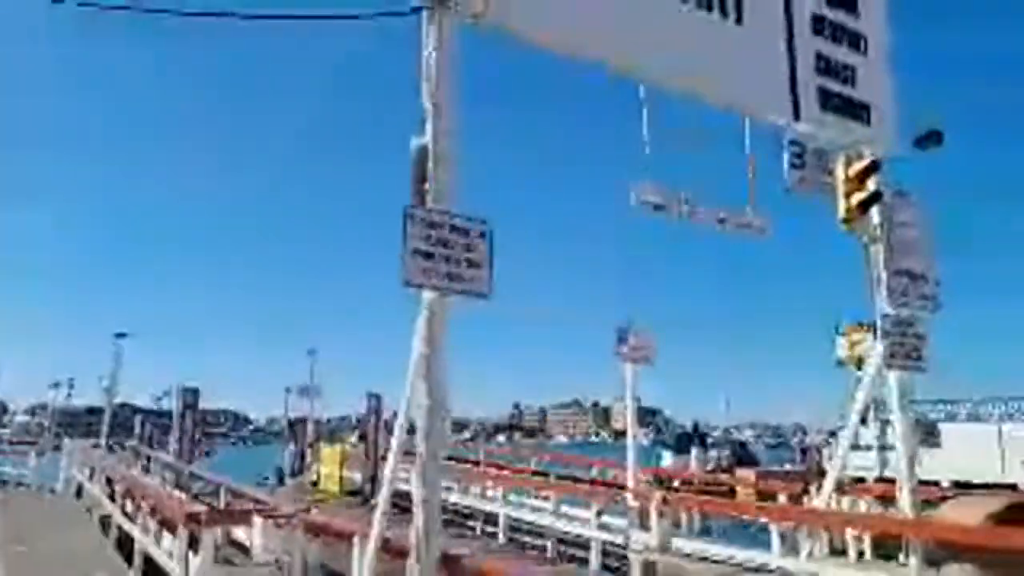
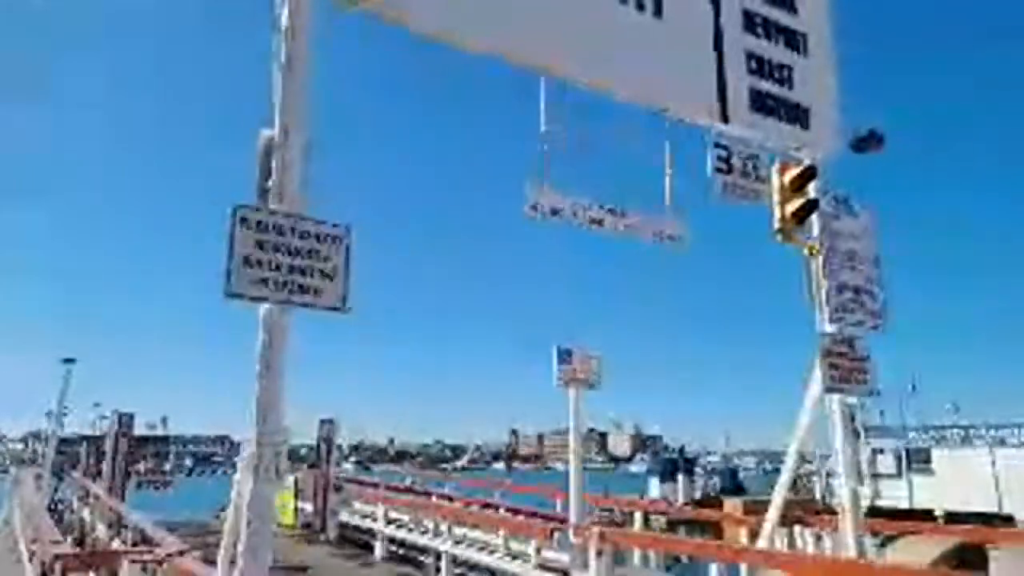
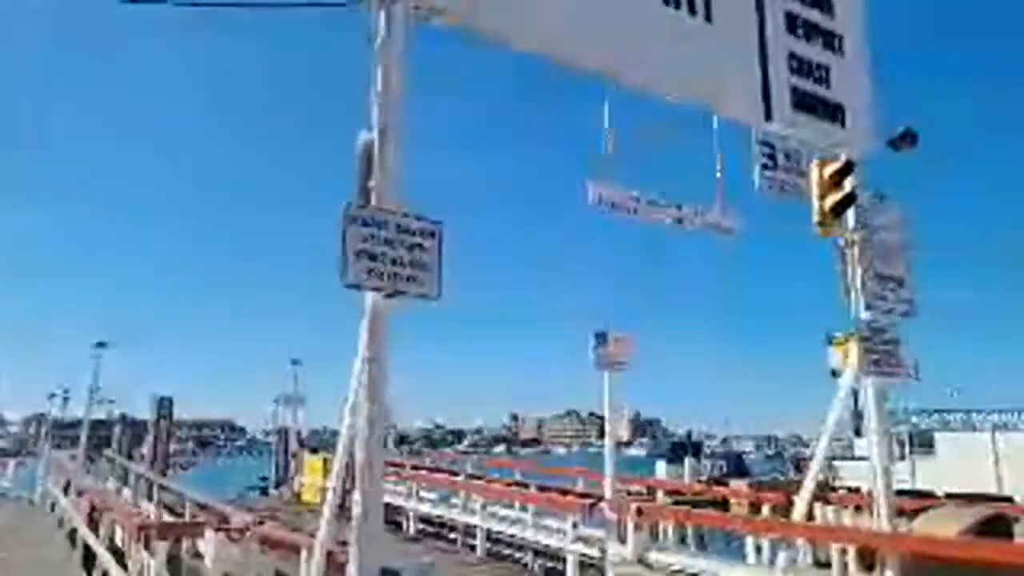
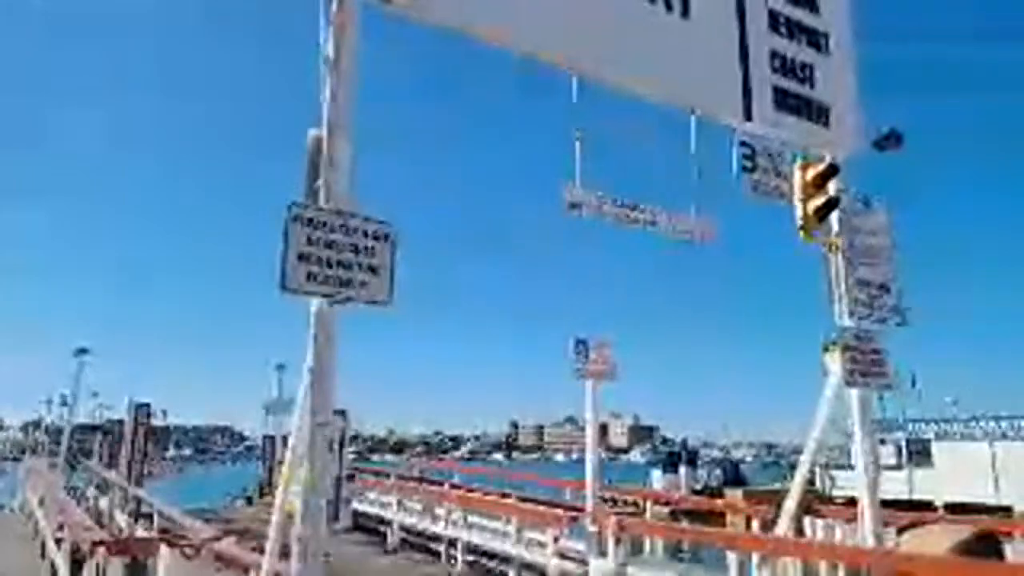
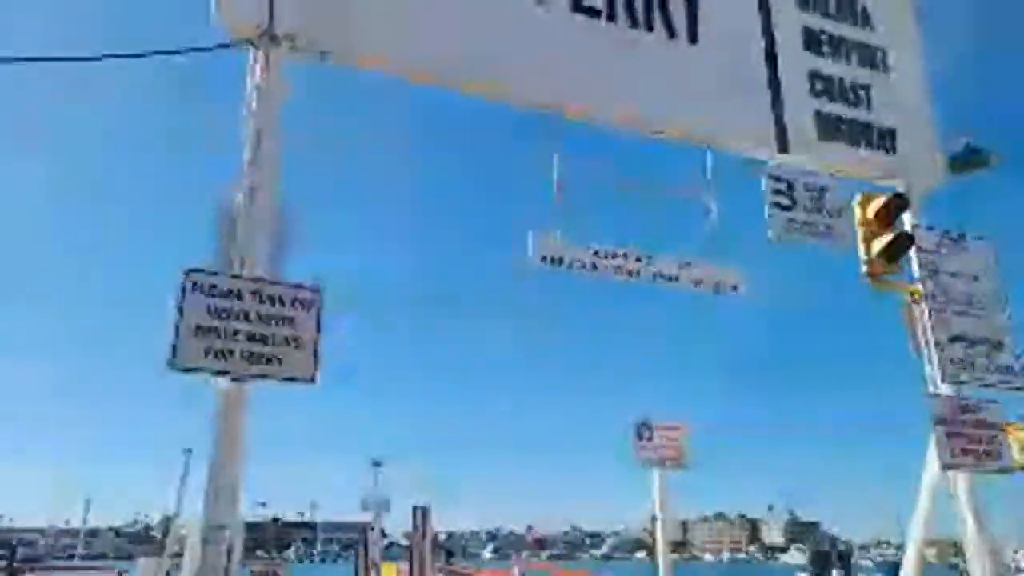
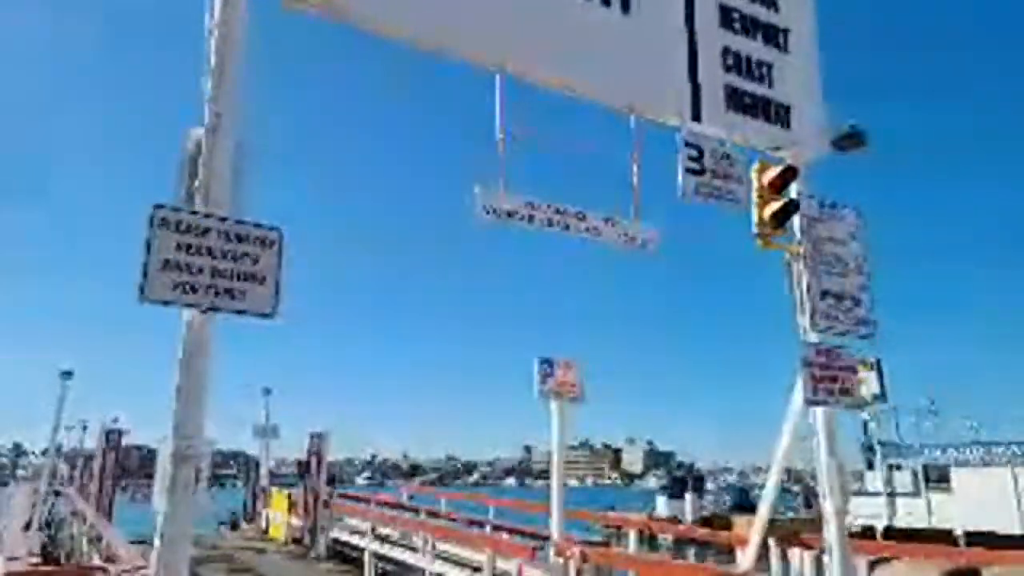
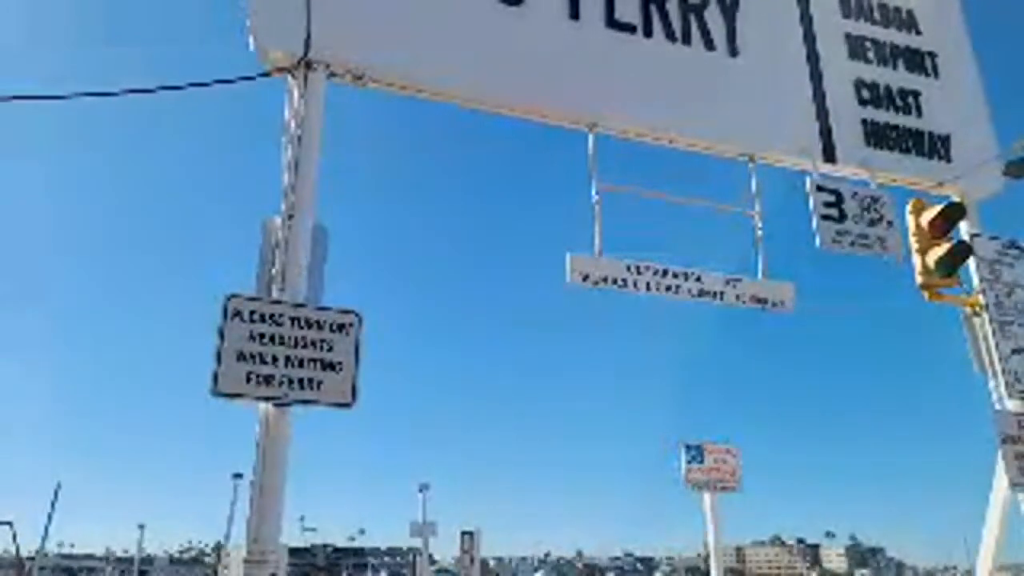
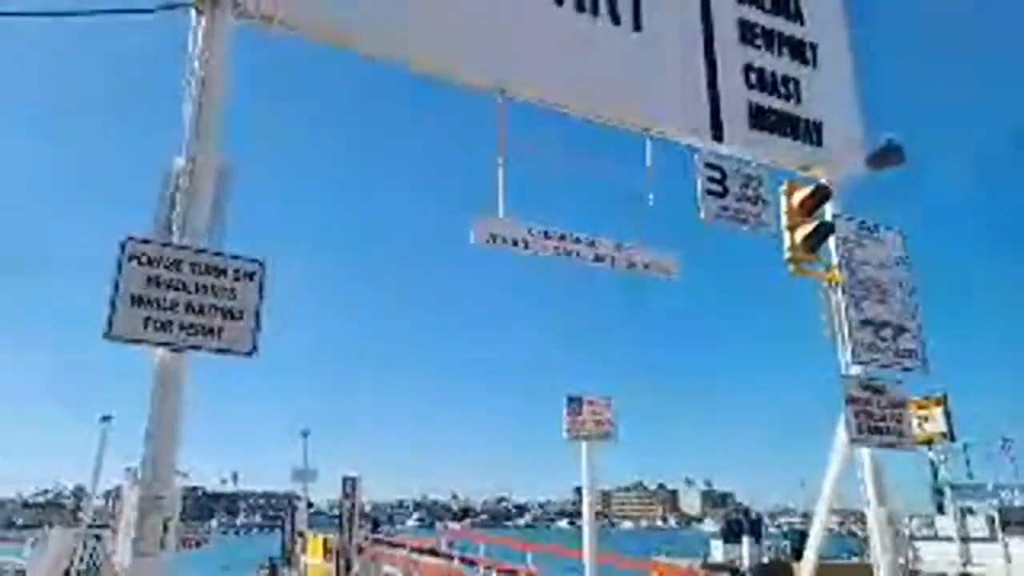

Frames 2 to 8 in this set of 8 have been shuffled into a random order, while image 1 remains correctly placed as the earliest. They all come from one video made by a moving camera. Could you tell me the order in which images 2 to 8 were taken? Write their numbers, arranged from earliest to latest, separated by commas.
3, 4, 2, 6, 8, 5, 7
